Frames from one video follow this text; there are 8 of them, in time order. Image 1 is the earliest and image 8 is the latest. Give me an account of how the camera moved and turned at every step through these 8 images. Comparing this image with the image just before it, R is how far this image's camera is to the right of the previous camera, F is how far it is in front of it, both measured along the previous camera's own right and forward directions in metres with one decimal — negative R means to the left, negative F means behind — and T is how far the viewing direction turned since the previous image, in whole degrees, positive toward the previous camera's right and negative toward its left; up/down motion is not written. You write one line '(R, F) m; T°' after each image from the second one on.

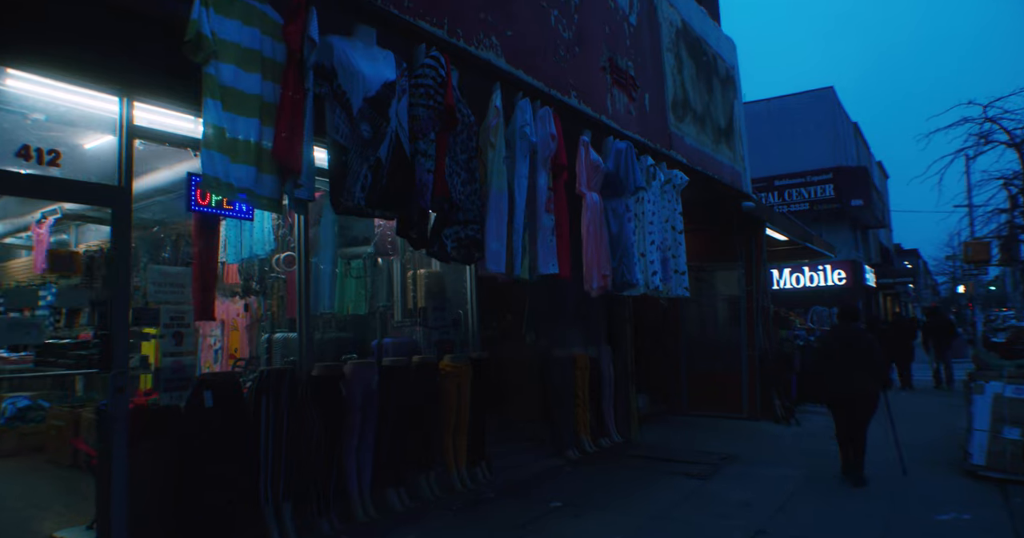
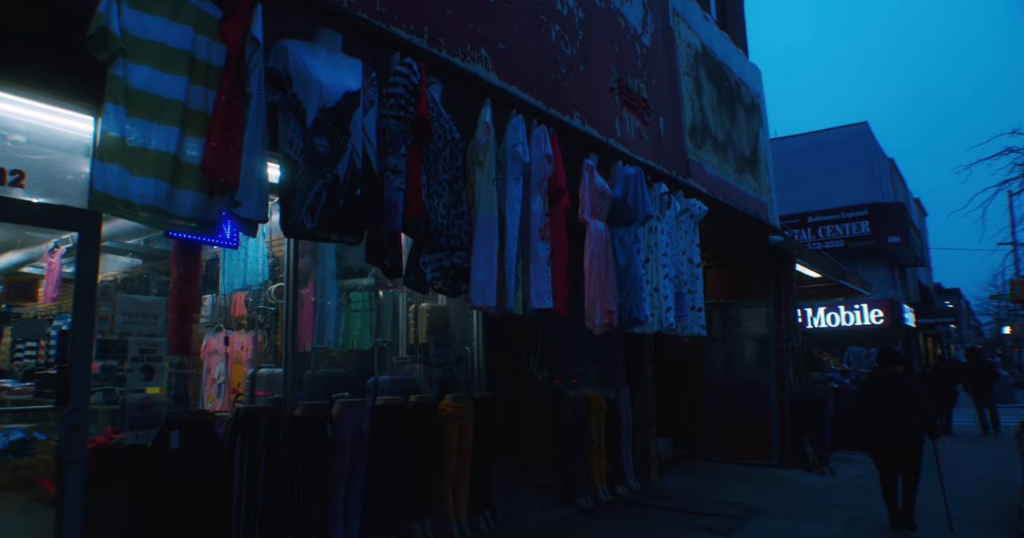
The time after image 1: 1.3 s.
(+0.2, +0.4) m; -3°
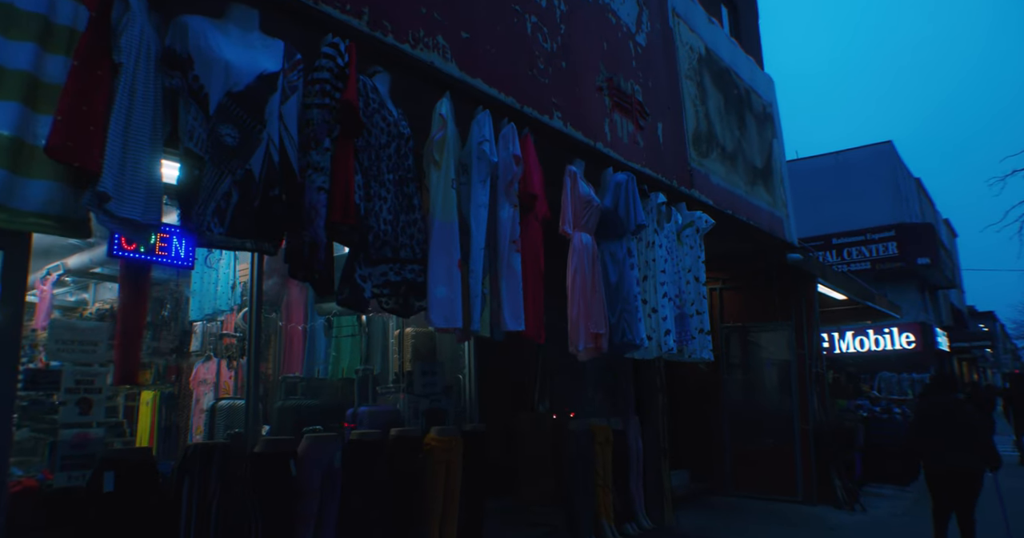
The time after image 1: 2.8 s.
(+0.3, +0.4) m; -2°
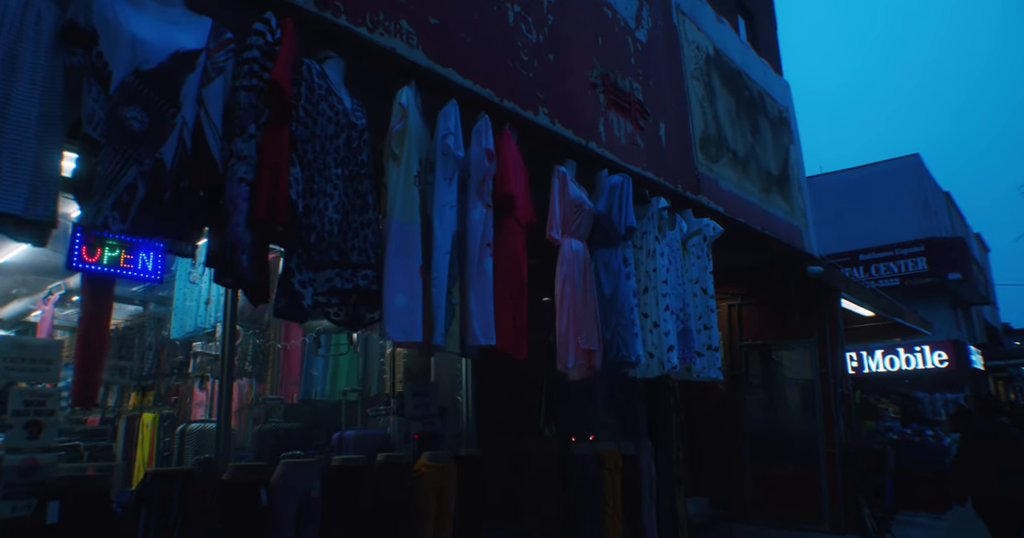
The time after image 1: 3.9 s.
(+0.2, +0.3) m; -2°
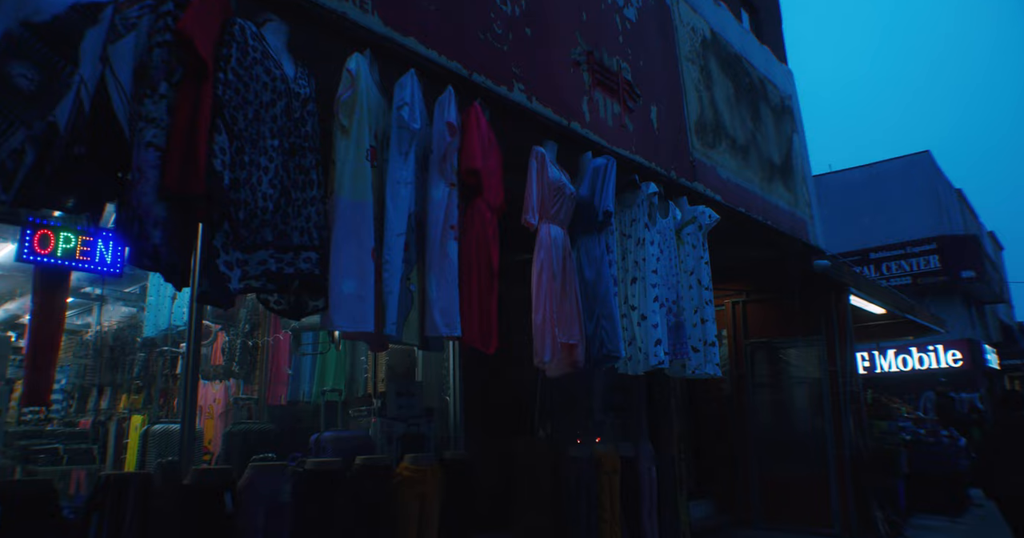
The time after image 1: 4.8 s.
(+0.2, +0.2) m; -1°
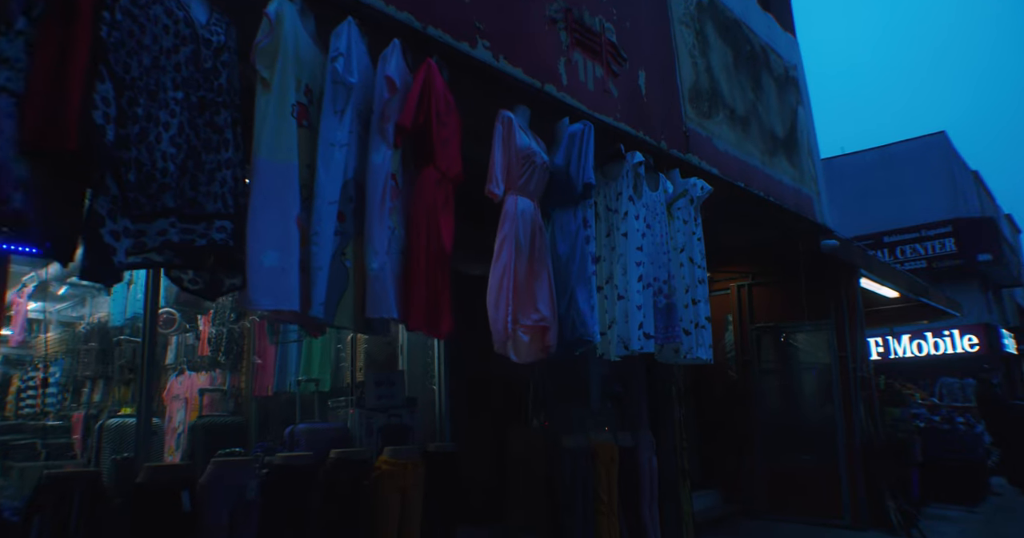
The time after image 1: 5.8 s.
(+0.2, +0.3) m; -1°
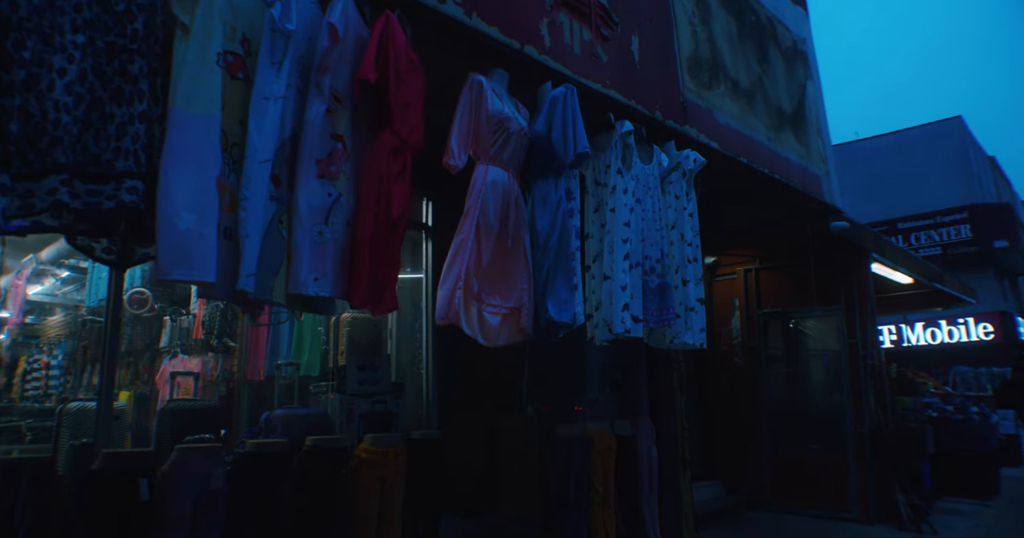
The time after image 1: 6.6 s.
(+0.1, +0.2) m; -1°
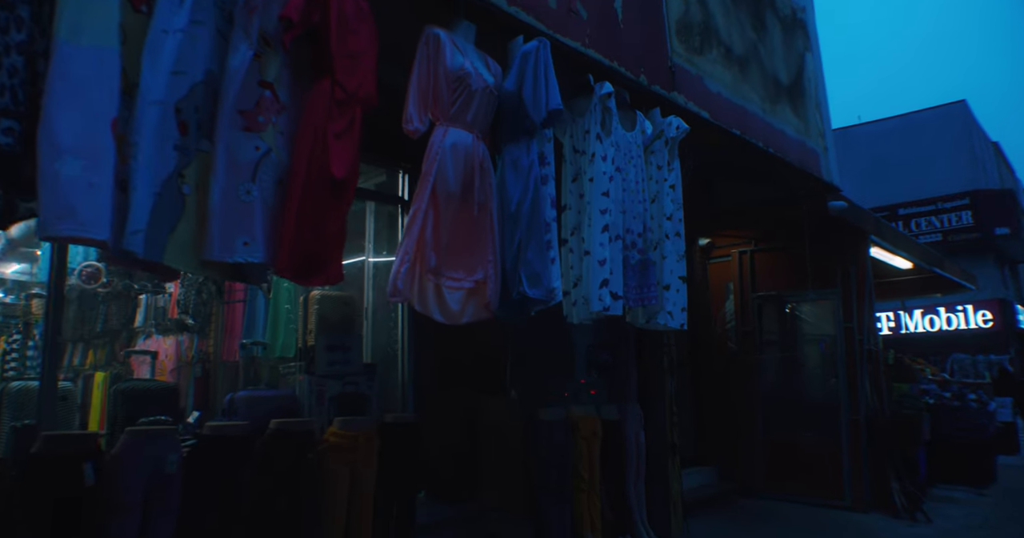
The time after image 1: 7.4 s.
(+0.1, +0.2) m; 0°
